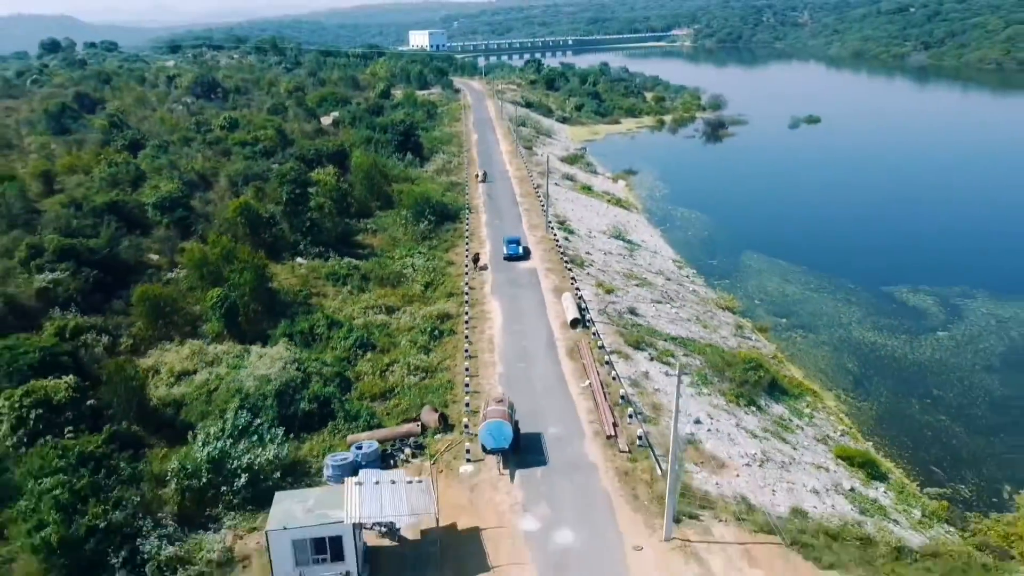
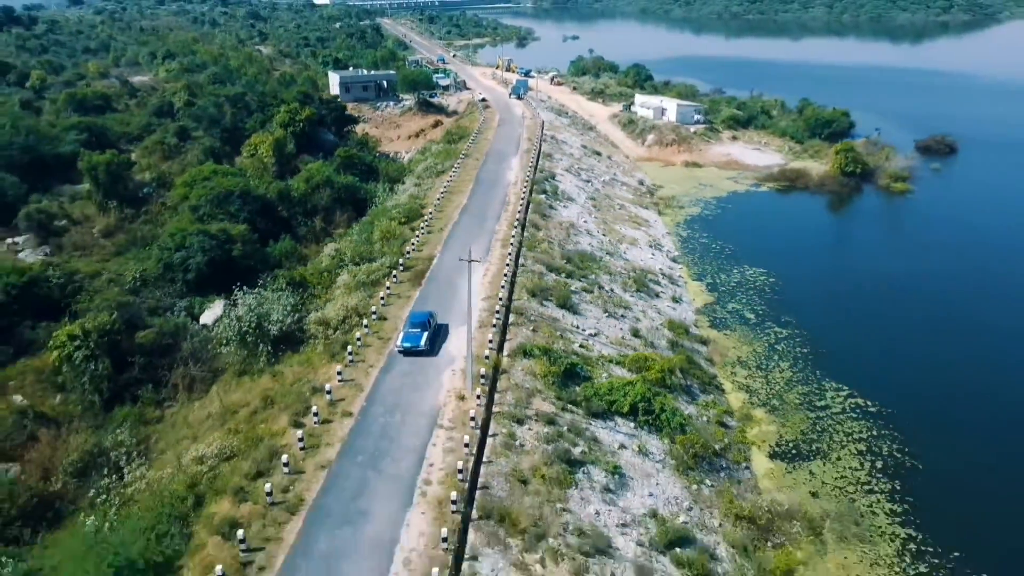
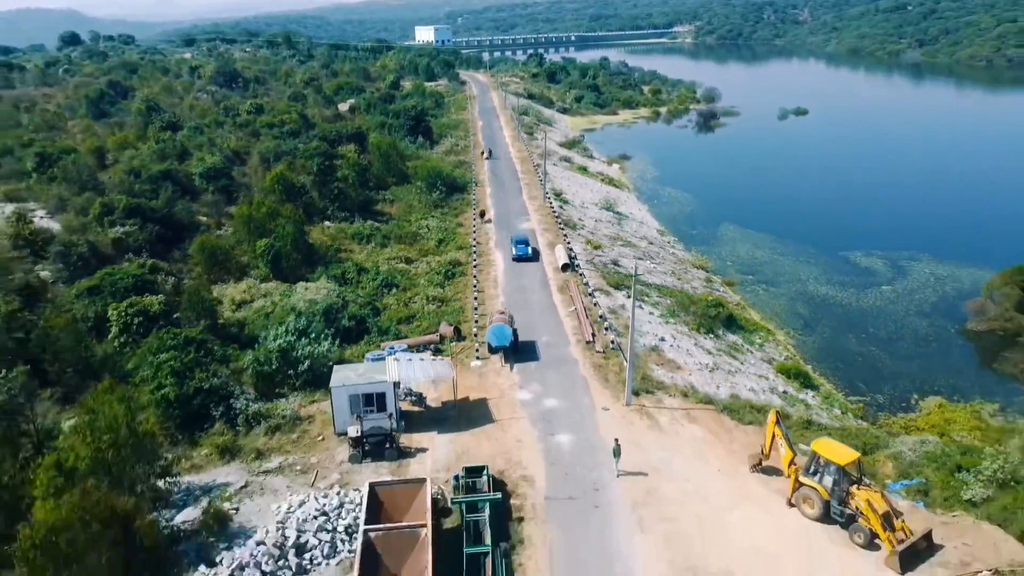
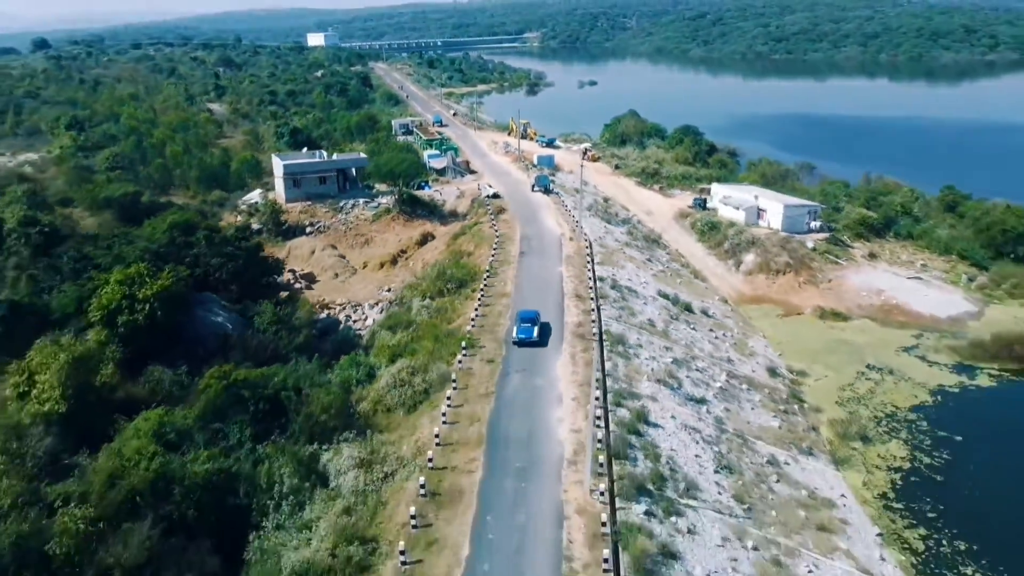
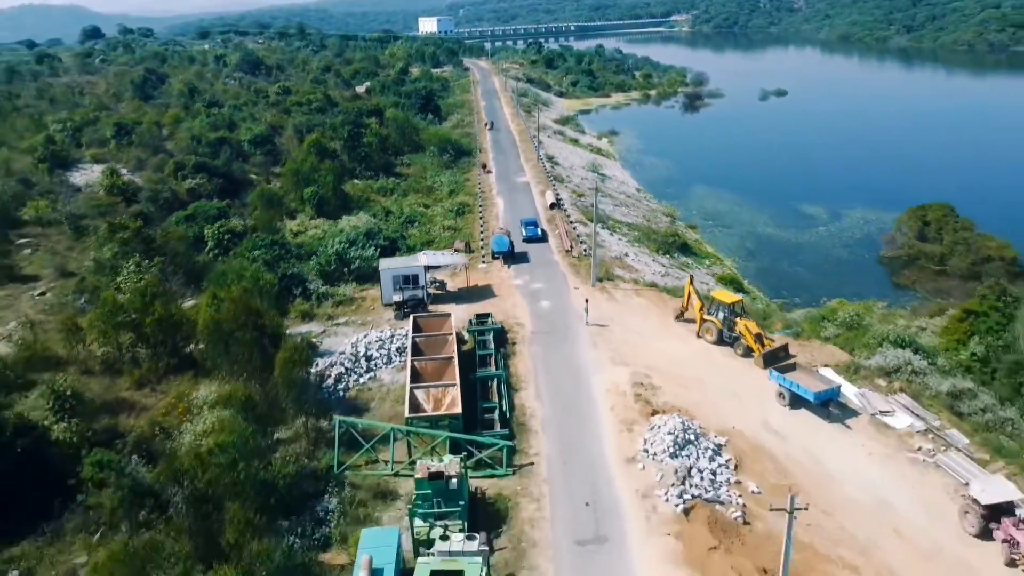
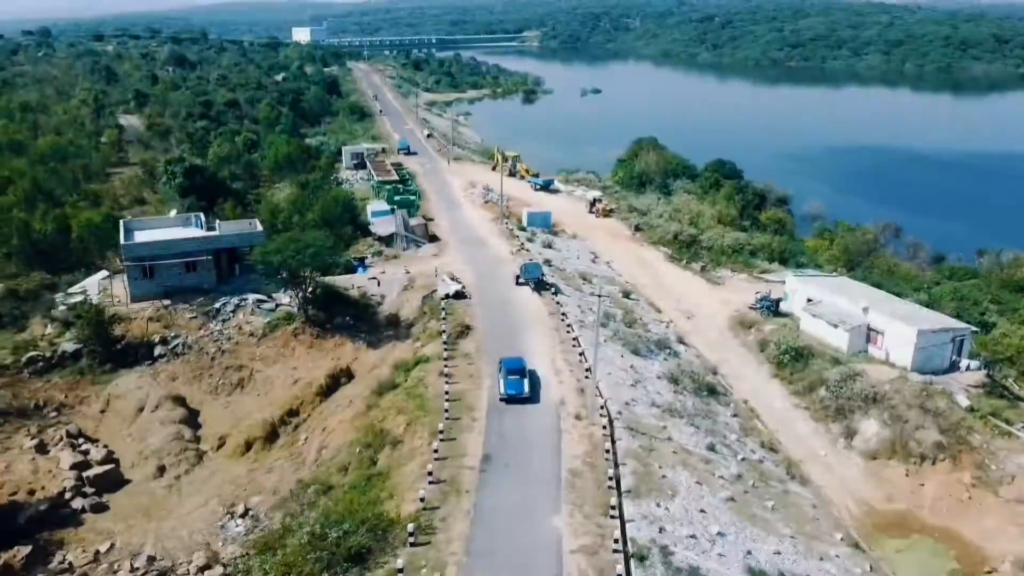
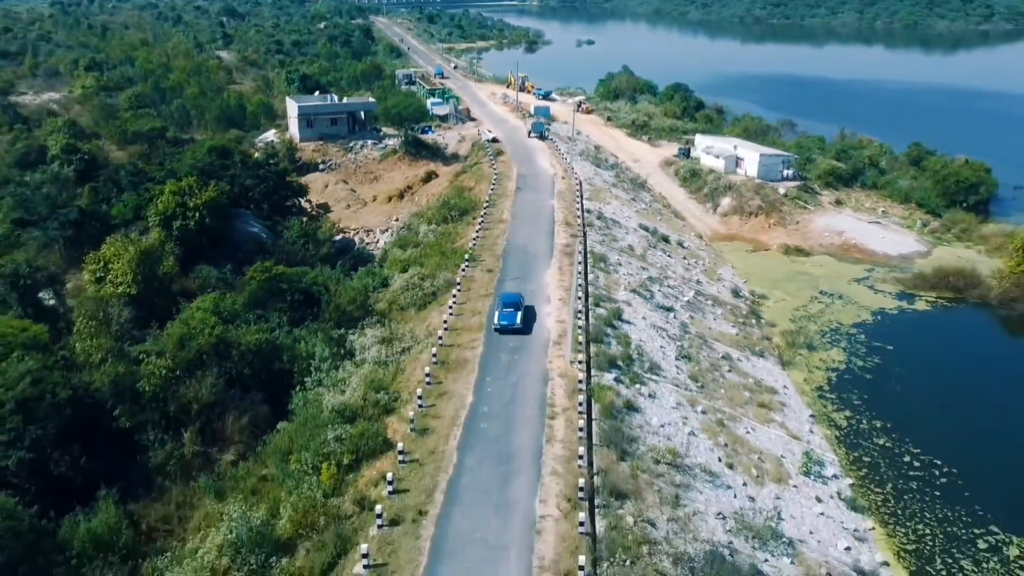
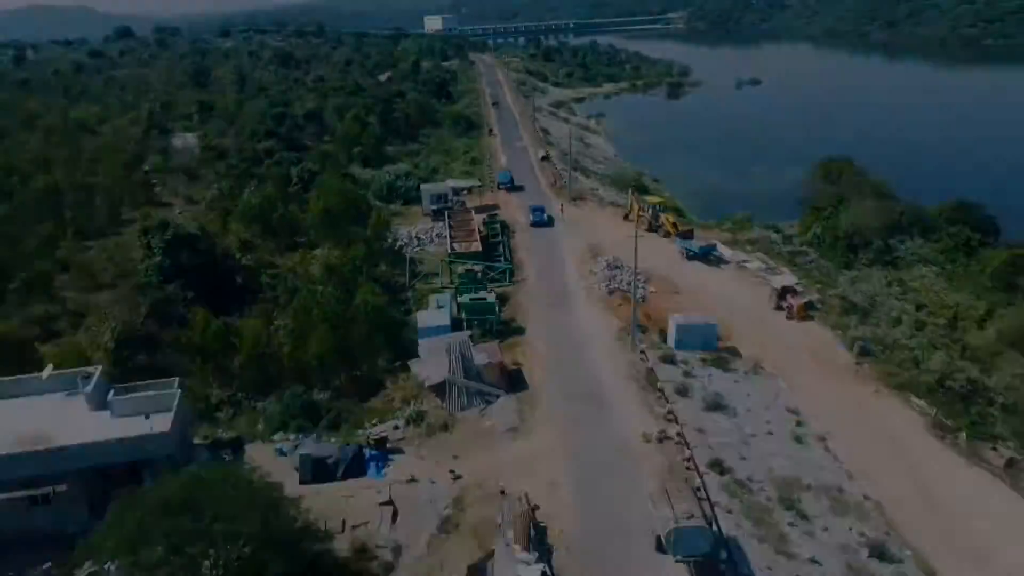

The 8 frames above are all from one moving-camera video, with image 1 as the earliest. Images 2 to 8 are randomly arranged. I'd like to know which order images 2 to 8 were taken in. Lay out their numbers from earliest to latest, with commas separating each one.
3, 5, 8, 6, 4, 7, 2
